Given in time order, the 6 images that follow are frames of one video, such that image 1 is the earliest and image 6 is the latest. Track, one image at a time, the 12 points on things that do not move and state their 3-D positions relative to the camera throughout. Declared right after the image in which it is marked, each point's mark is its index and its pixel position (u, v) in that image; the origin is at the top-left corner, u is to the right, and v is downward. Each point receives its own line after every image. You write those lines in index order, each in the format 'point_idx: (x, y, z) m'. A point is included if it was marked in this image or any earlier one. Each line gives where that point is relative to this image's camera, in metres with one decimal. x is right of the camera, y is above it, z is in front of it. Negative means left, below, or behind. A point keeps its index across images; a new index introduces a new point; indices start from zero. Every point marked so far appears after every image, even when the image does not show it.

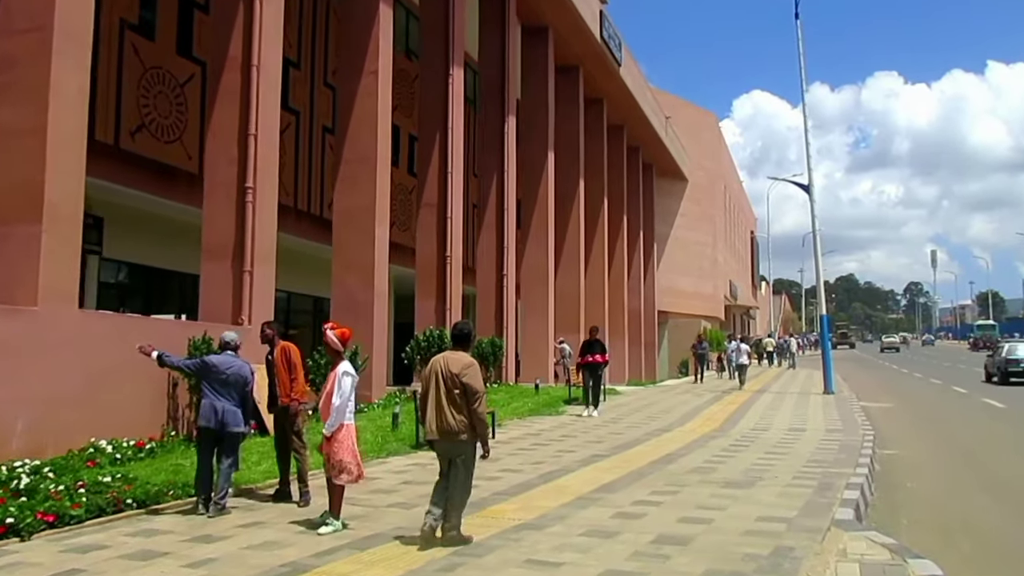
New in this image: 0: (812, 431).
0: (+5.1, -2.4, +15.3) m
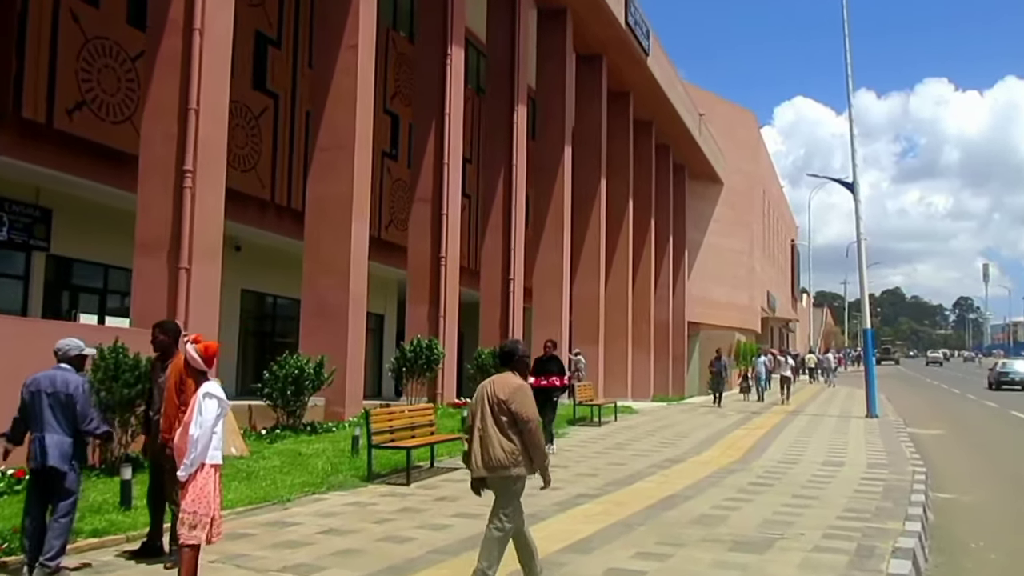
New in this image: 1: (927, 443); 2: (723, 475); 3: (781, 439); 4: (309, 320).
0: (+4.8, -2.6, +12.9) m
1: (+8.1, -3.0, +17.7) m
2: (+2.7, -2.4, +11.6) m
3: (+4.9, -2.8, +16.3) m
4: (-3.8, -0.6, +16.7) m
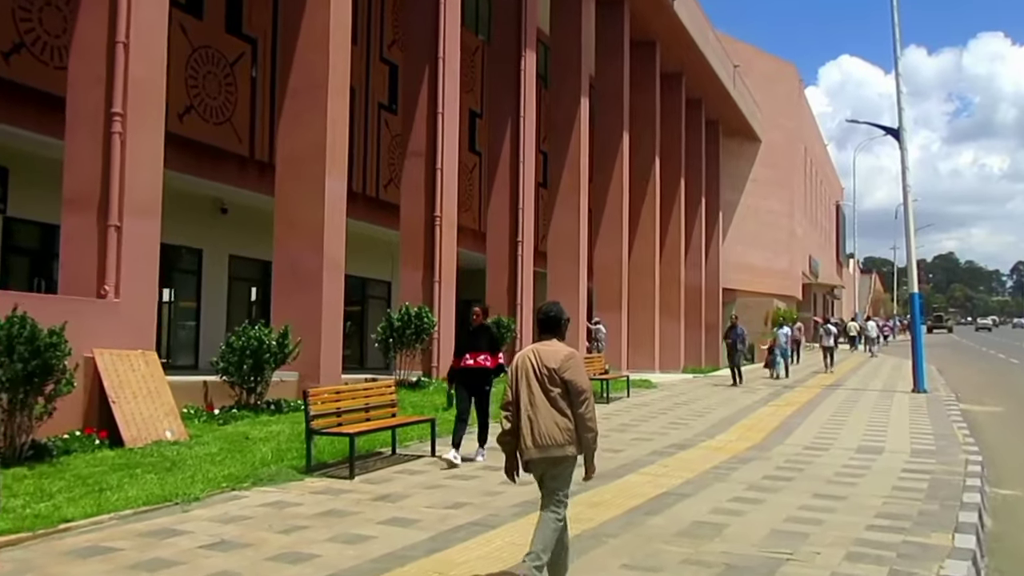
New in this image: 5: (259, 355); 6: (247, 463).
0: (+4.6, -2.0, +11.0) m
1: (+8.1, -2.3, +15.6) m
2: (+2.4, -2.0, +9.8) m
3: (+4.8, -2.1, +14.4) m
4: (-3.9, +0.1, +15.1) m
5: (-3.5, -0.9, +12.6) m
6: (-2.7, -1.8, +9.1) m
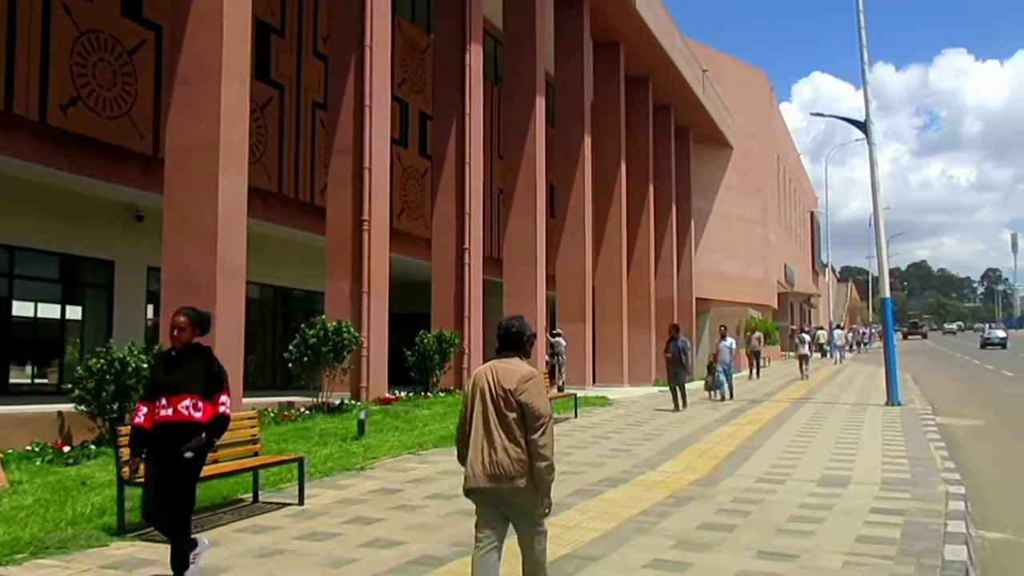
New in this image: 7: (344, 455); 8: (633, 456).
0: (+3.6, -2.0, +9.3) m
1: (+7.0, -2.3, +13.9) m
2: (+1.4, -2.0, +8.0) m
3: (+3.7, -2.2, +12.7) m
4: (-5.0, -0.1, +13.3) m
5: (-4.6, -1.1, +10.7) m
6: (-3.7, -1.9, +7.3) m
7: (-2.1, -2.1, +11.2) m
8: (+1.5, -2.1, +11.5) m
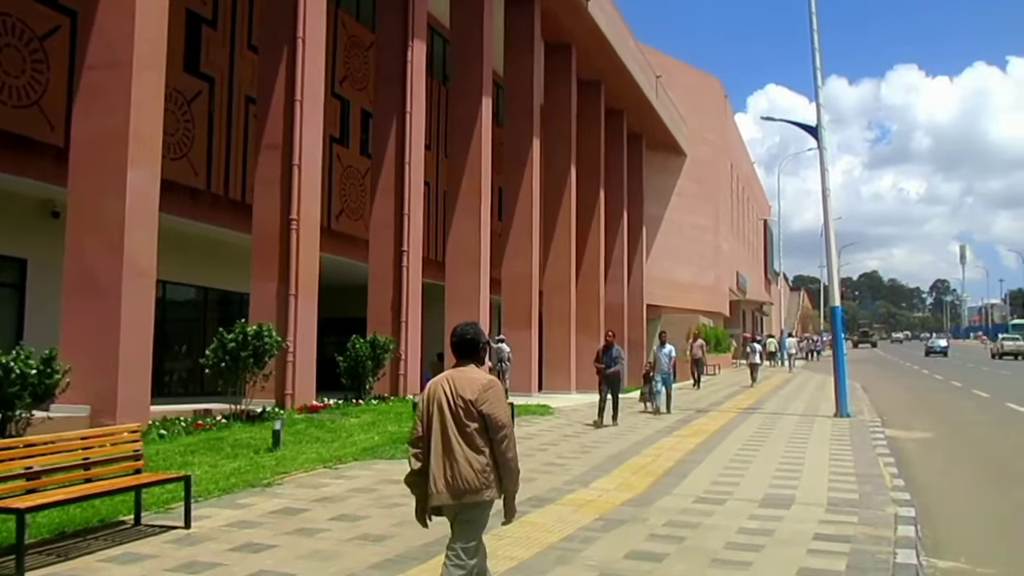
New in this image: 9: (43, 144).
0: (+2.8, -2.1, +8.6) m
1: (+5.9, -2.4, +13.4) m
2: (+0.6, -2.0, +7.3) m
3: (+2.8, -2.3, +12.0) m
4: (-6.0, -0.1, +12.2) m
5: (-5.5, -1.1, +9.7) m
6: (-4.4, -1.8, +6.3) m
7: (-3.0, -2.1, +10.3) m
8: (+0.7, -2.2, +10.7) m
9: (-7.9, +2.5, +15.2) m
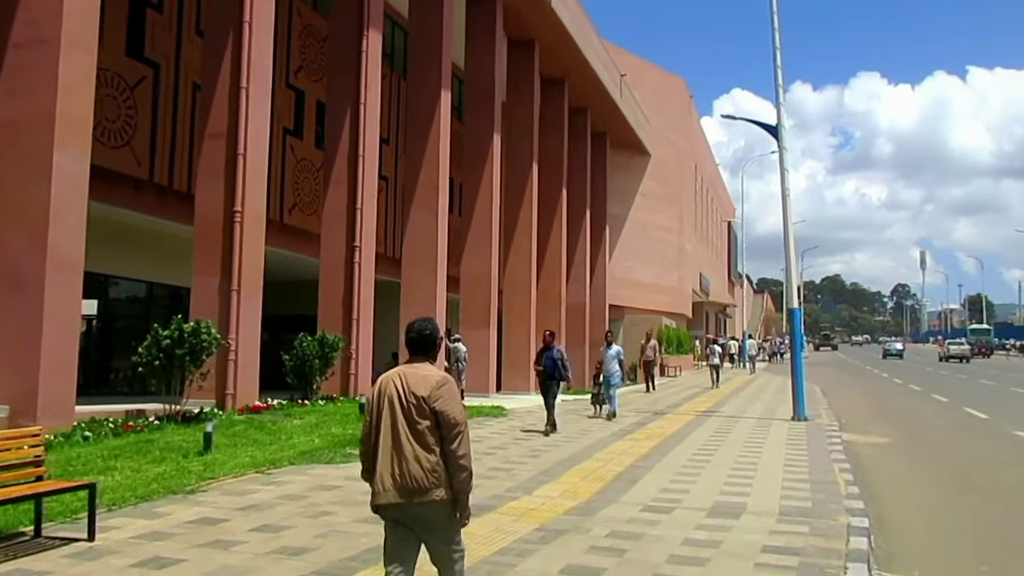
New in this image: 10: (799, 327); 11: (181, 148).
0: (+2.2, -2.1, +8.2) m
1: (+5.2, -2.5, +13.2) m
2: (+0.1, -2.0, +6.8) m
3: (+2.1, -2.2, +11.7) m
4: (-6.7, 0.0, +11.5) m
5: (-6.1, -1.0, +9.0) m
6: (-4.9, -1.8, +5.7) m
7: (-3.6, -2.0, +9.7) m
8: (0.0, -2.2, +10.3) m
9: (-8.7, +2.6, +14.4) m
10: (+6.4, -0.9, +20.0) m
11: (-7.1, +3.0, +19.2) m
